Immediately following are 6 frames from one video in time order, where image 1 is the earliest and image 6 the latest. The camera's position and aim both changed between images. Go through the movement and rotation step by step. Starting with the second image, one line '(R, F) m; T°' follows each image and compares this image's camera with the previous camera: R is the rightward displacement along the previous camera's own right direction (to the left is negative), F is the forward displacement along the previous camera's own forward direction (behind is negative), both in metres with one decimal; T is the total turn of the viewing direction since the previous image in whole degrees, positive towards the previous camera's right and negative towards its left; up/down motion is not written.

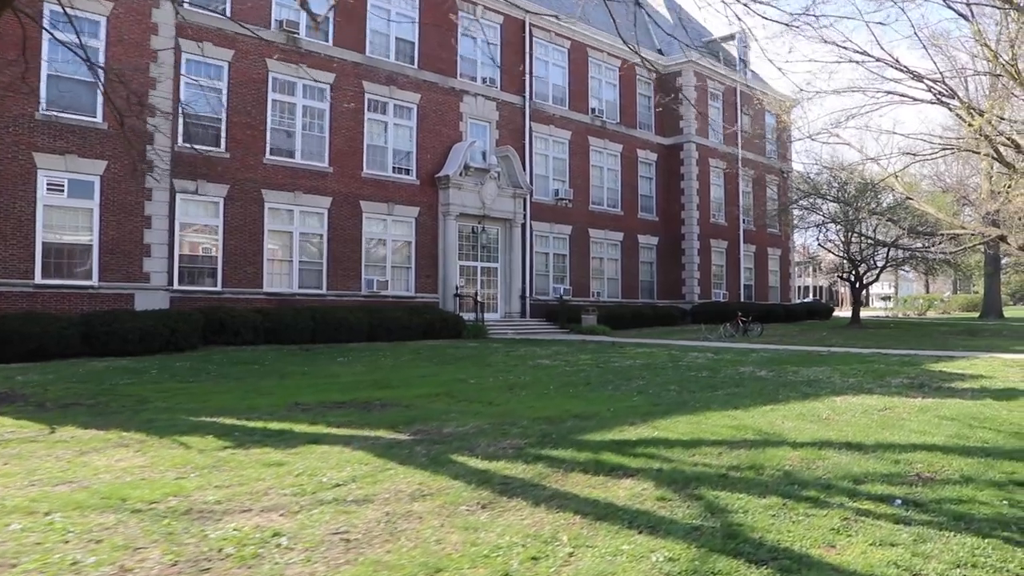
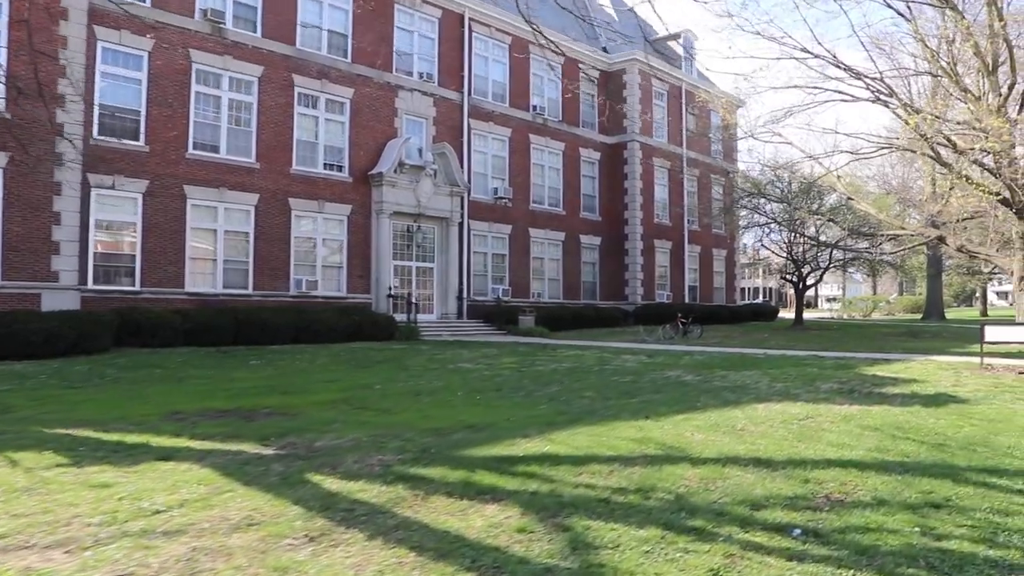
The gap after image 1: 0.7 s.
(+0.5, +0.7) m; +2°
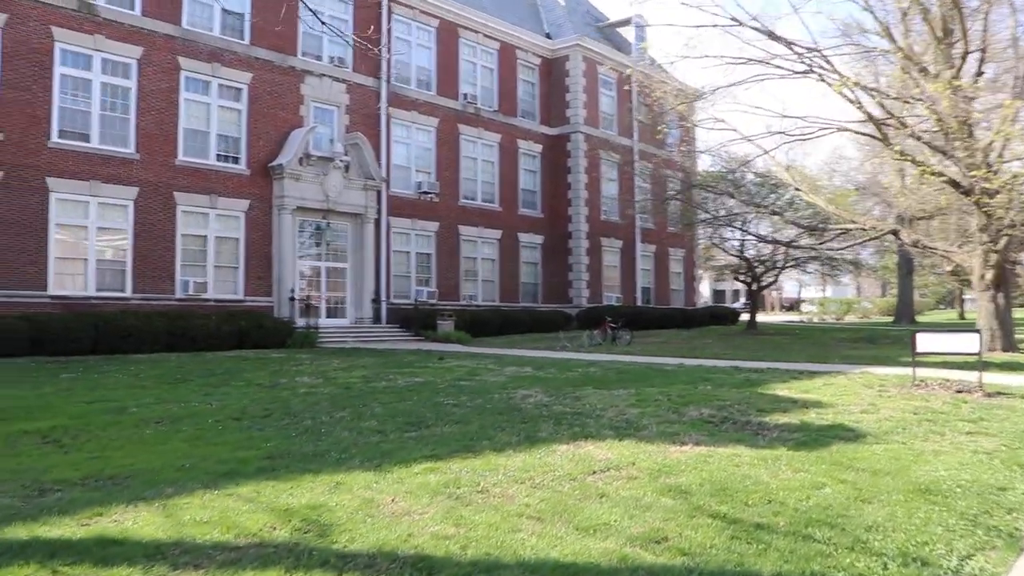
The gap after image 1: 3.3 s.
(+1.6, +2.4) m; 0°
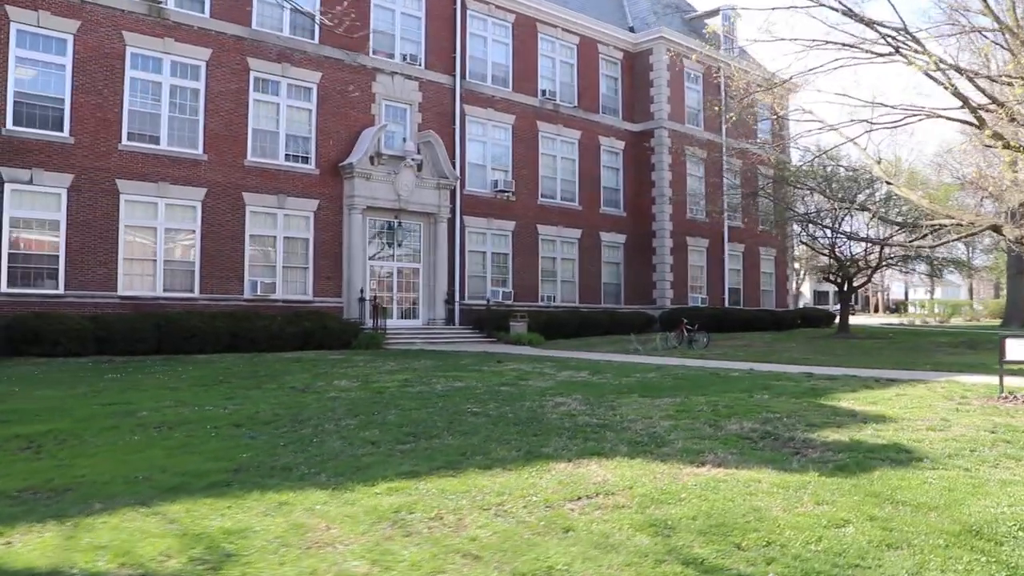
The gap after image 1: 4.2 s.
(+0.5, +0.7) m; -6°
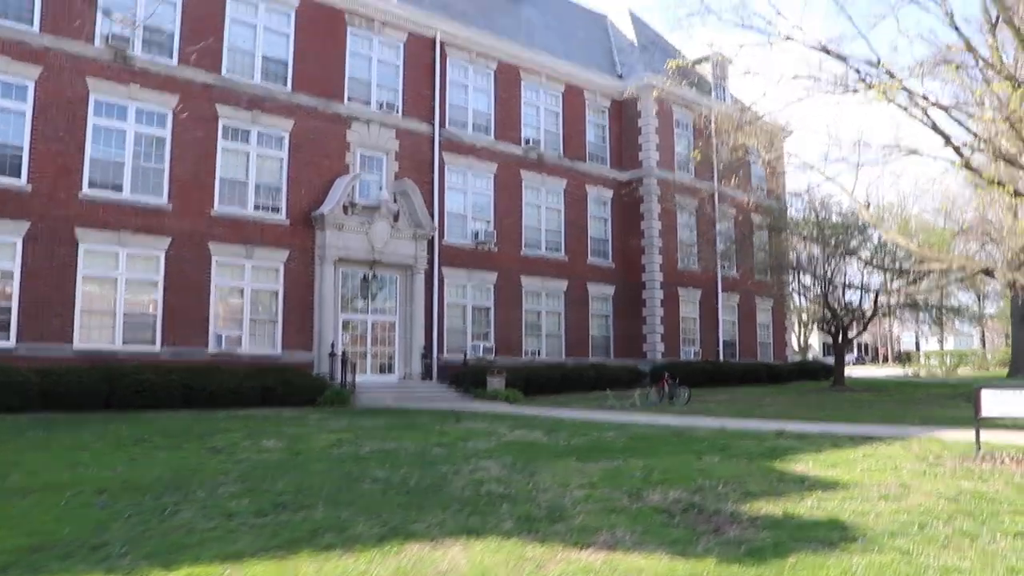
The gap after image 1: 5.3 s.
(+0.7, +0.8) m; -1°
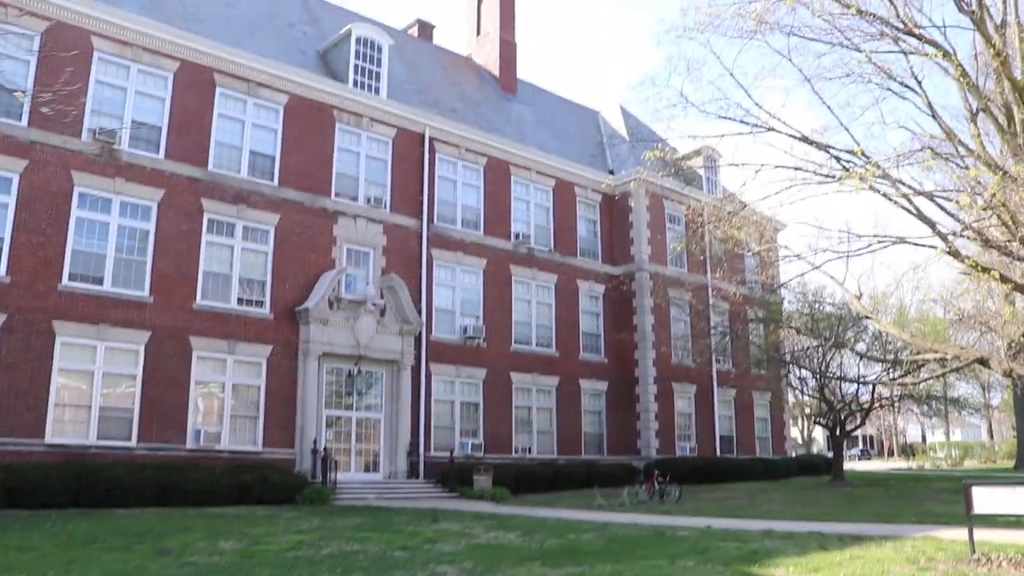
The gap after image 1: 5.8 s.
(+0.3, +0.3) m; 0°
